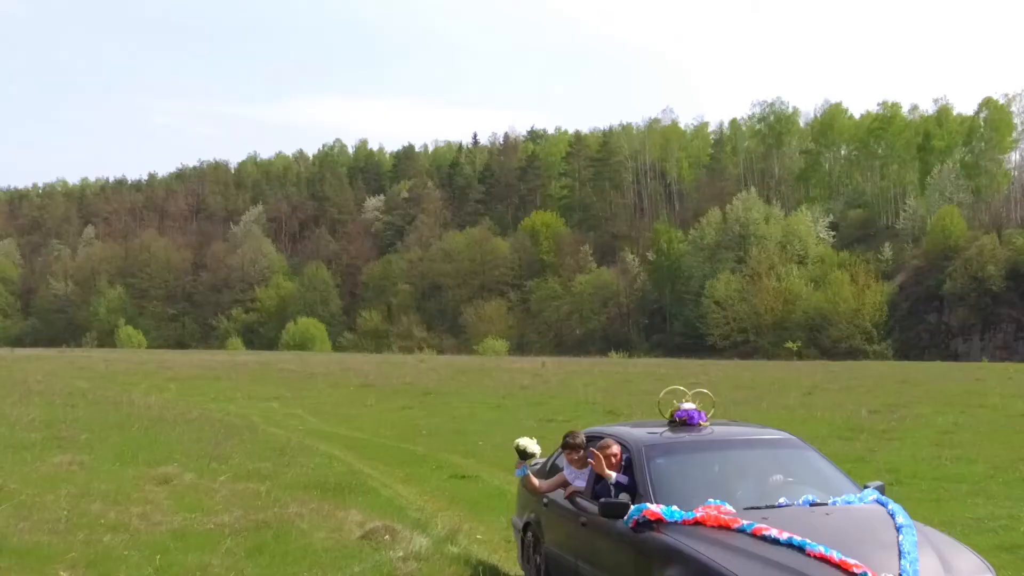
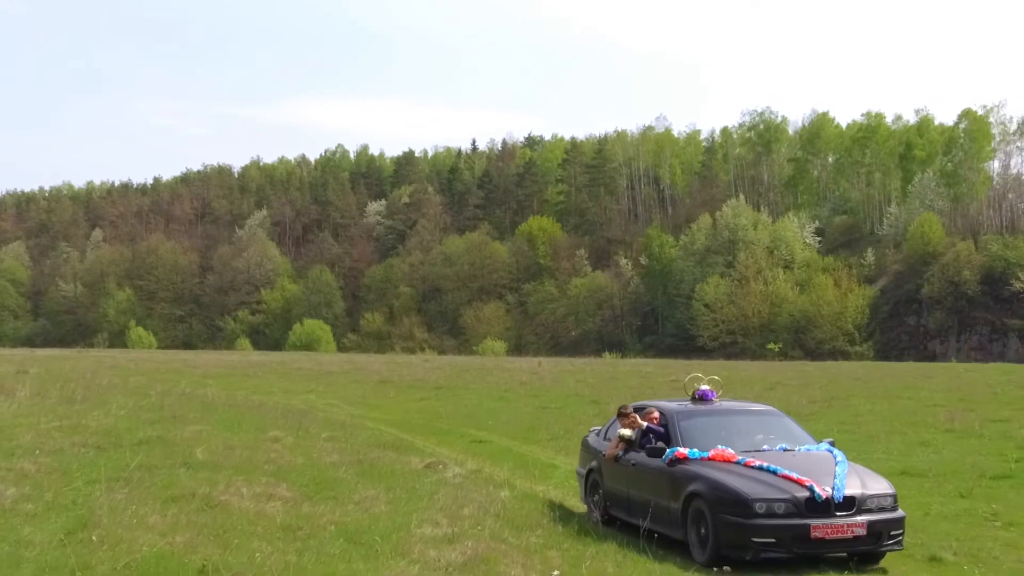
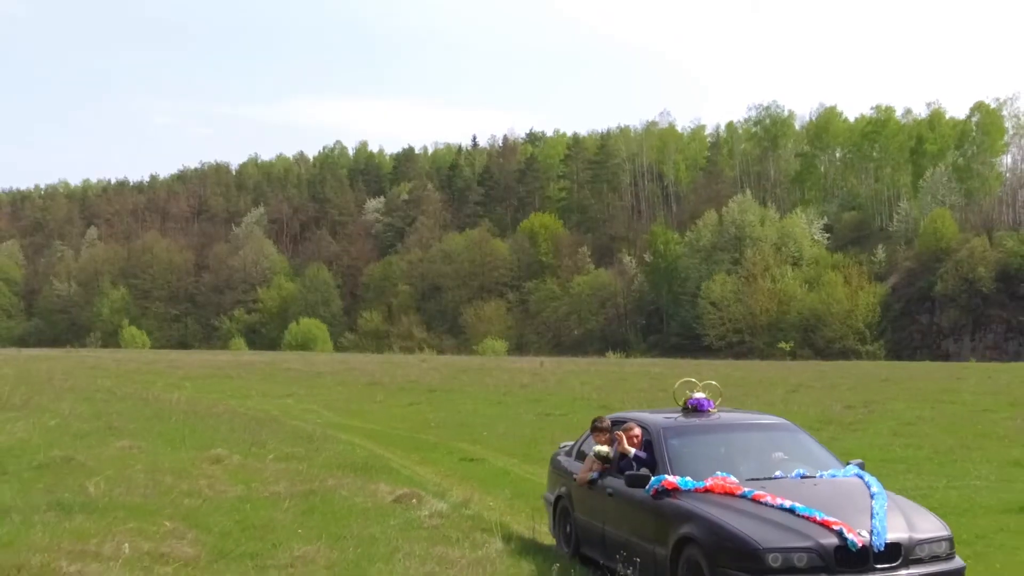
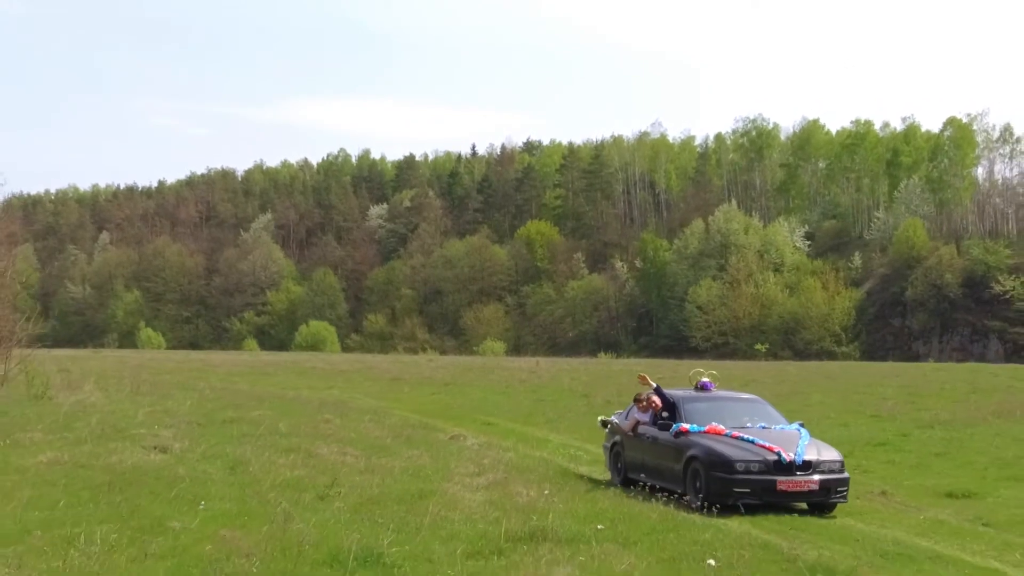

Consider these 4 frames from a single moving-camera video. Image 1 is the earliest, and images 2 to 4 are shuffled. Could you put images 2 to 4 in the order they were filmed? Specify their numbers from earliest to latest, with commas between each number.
3, 2, 4
